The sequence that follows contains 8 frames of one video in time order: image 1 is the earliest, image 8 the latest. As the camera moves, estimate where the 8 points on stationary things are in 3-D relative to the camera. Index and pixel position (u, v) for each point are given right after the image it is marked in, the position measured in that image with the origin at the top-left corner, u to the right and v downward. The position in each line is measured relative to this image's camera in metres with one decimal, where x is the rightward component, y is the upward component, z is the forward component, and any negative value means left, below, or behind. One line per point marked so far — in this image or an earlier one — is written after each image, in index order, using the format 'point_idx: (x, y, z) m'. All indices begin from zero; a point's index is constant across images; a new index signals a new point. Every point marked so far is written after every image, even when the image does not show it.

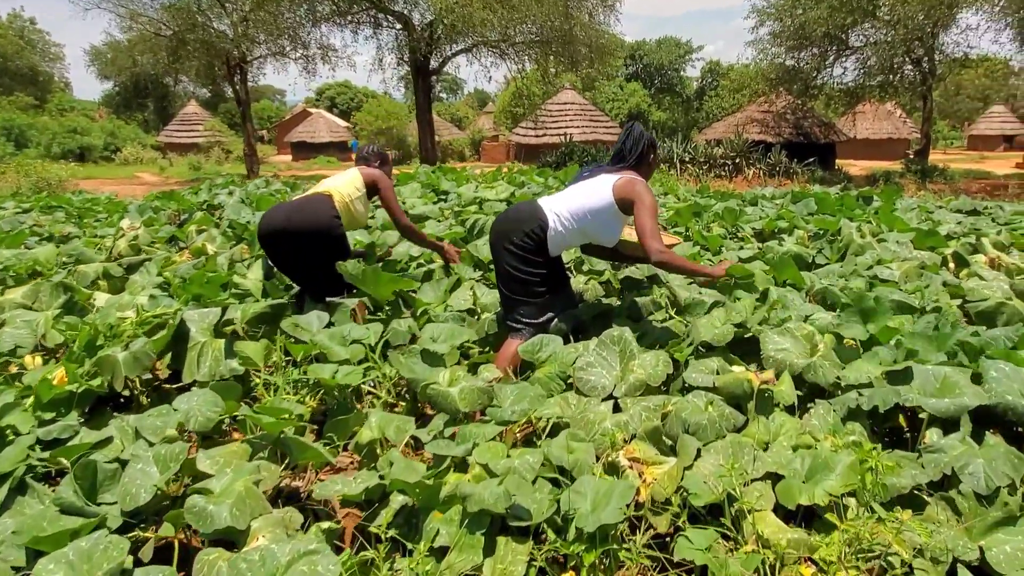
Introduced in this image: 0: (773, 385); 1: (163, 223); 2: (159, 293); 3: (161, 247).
0: (+1.1, -0.4, +3.2) m
1: (-3.6, +0.7, +7.7) m
2: (-2.2, 0.0, +4.7) m
3: (-3.2, +0.4, +6.8) m
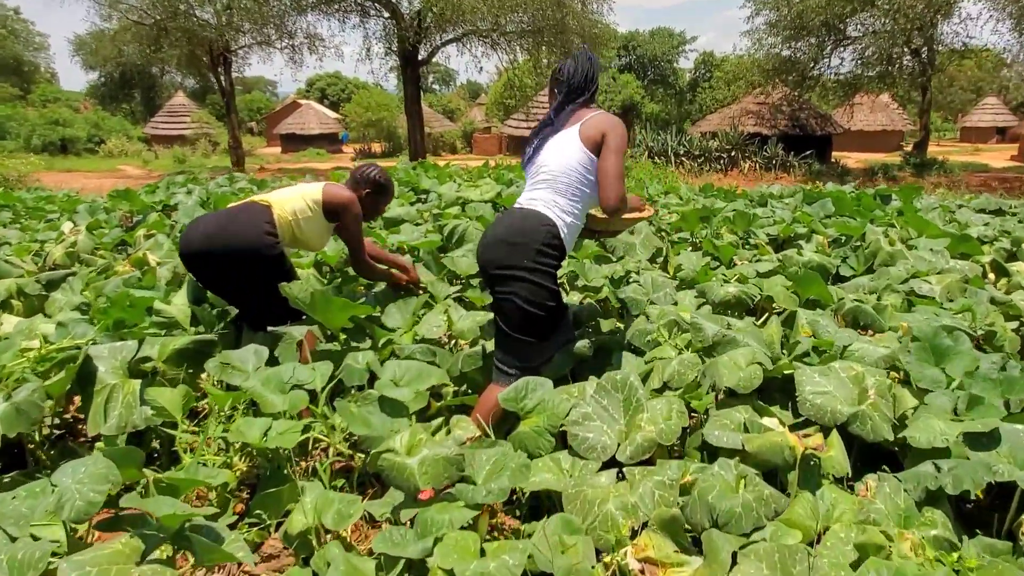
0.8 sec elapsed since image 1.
0: (+1.1, -0.6, +2.6) m
1: (-3.7, +0.6, +7.0) m
2: (-2.3, -0.2, +4.0) m
3: (-3.3, +0.3, +6.1) m
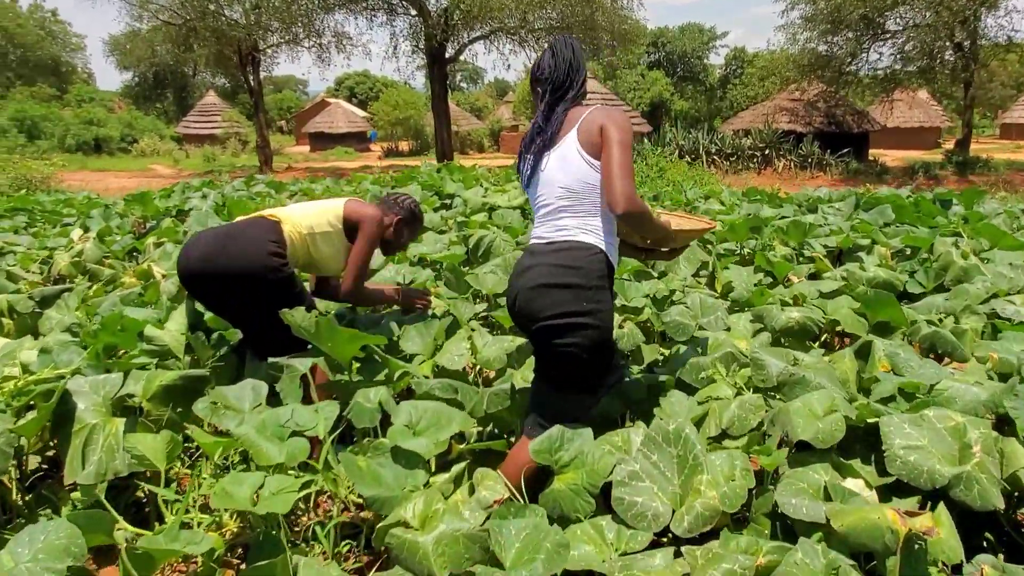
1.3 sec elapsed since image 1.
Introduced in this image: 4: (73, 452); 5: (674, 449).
0: (+1.2, -0.7, +2.1) m
1: (-3.5, +0.5, +6.7) m
2: (-2.2, -0.3, +3.6) m
3: (-3.1, +0.2, +5.8) m
4: (-1.6, -0.6, +2.6) m
5: (+0.5, -0.5, +2.5) m
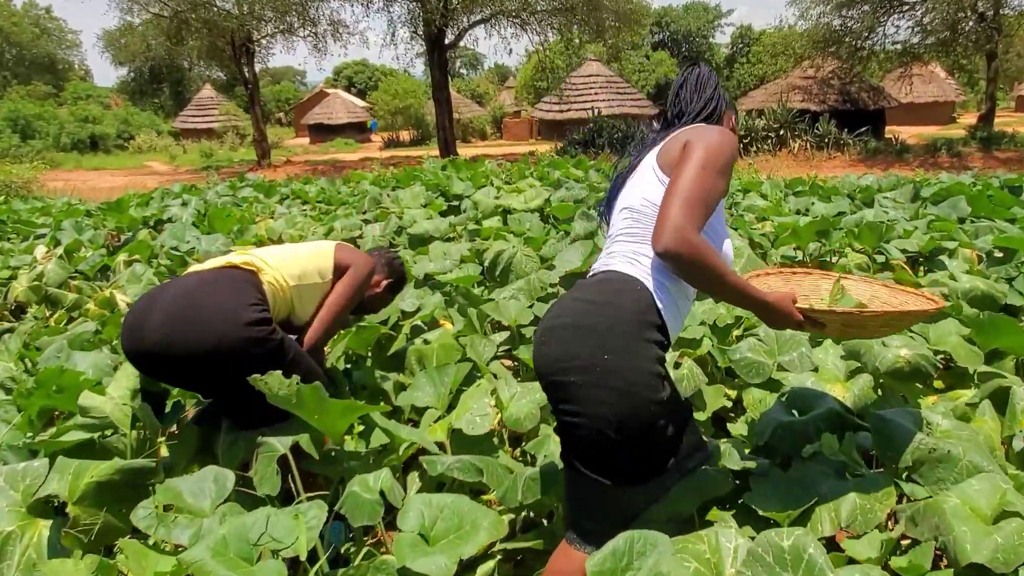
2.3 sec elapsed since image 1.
0: (+1.3, -0.8, +1.4) m
1: (-3.3, +0.3, +6.0) m
2: (-2.1, -0.5, +3.0) m
3: (-3.0, 0.0, +5.1) m
4: (-1.4, -0.8, +1.9) m
5: (+0.7, -0.7, +1.8) m
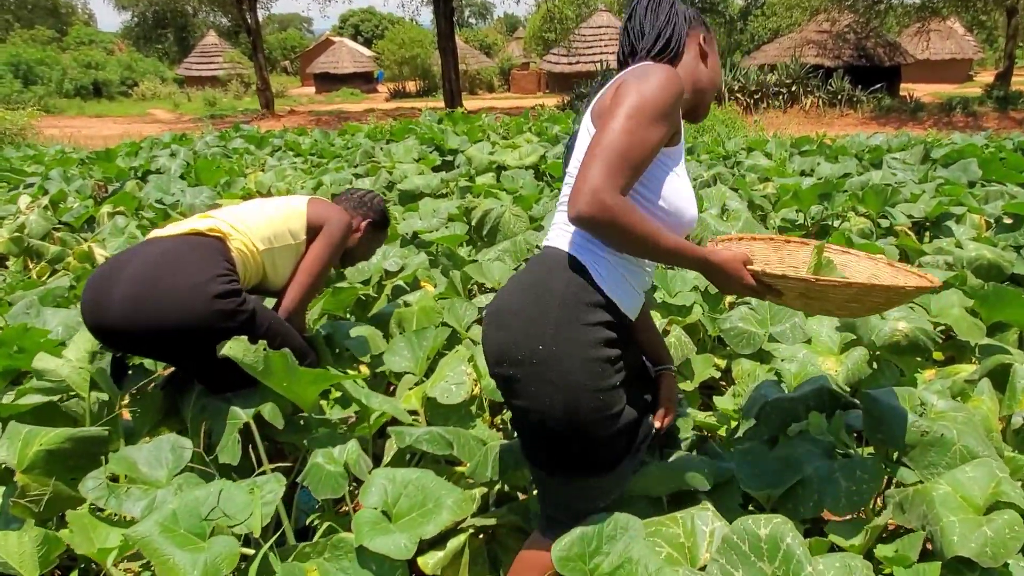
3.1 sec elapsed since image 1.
0: (+1.2, -0.8, +1.3) m
1: (-3.4, +0.7, +5.9) m
2: (-2.1, -0.3, +2.9) m
3: (-3.0, +0.3, +5.0) m
4: (-1.5, -0.7, +1.9) m
5: (+0.6, -0.6, +1.7) m
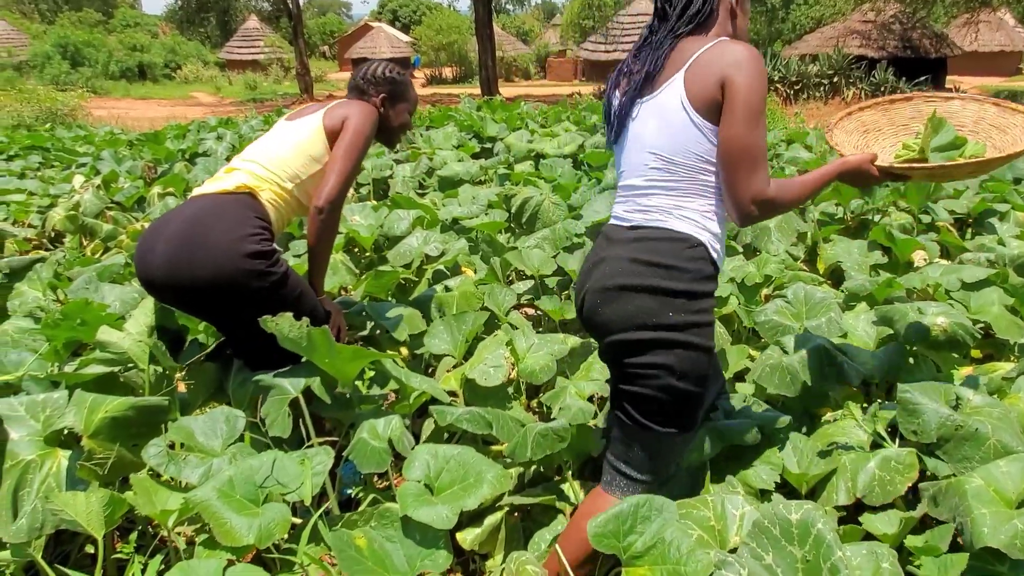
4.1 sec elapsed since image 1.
0: (+1.3, -0.8, +1.3) m
1: (-3.1, +0.9, +6.1) m
2: (-2.0, -0.2, +3.0) m
3: (-2.8, +0.5, +5.2) m
4: (-1.4, -0.6, +2.0) m
5: (+0.7, -0.6, +1.7) m
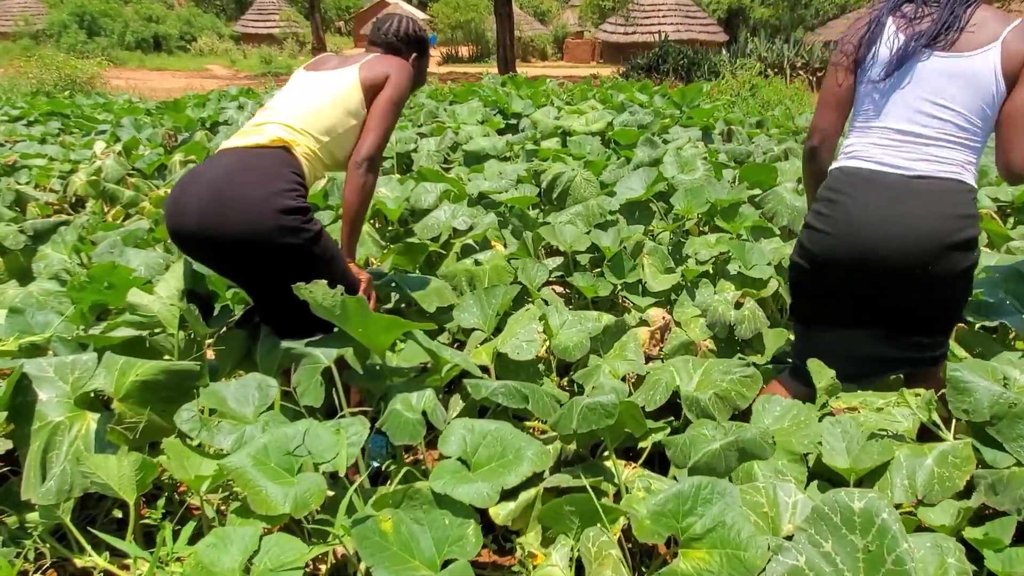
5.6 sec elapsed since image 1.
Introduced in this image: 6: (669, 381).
0: (+1.3, -0.8, +1.3) m
1: (-2.9, +1.1, +6.0) m
2: (-1.9, 0.0, +3.0) m
3: (-2.6, +0.7, +5.1) m
4: (-1.3, -0.5, +2.0) m
5: (+0.8, -0.6, +1.7) m
6: (+0.5, -0.3, +2.5) m
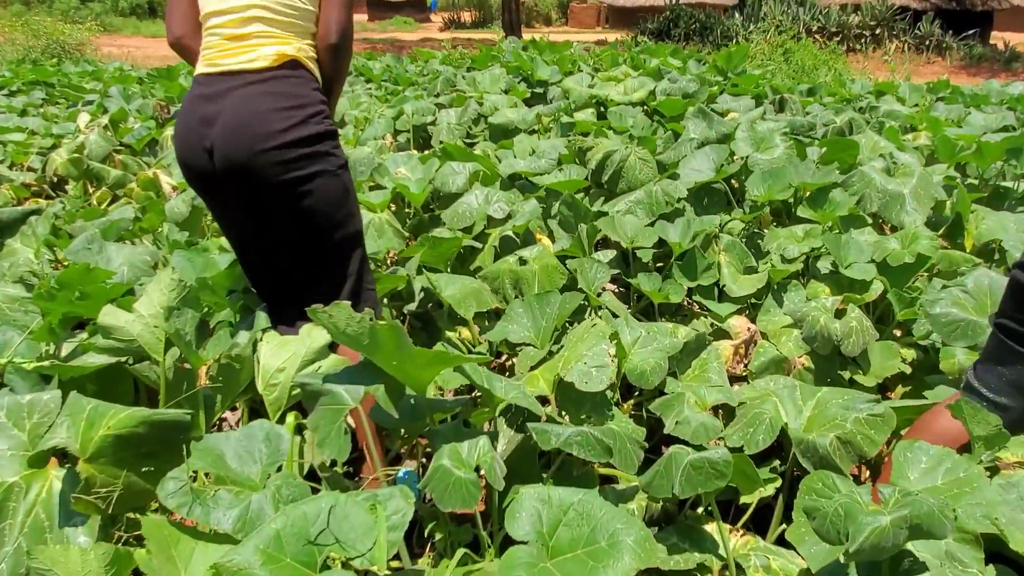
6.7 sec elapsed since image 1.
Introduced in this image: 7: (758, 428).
0: (+1.5, -0.8, +0.8) m
1: (-2.7, +1.2, +5.5) m
2: (-1.7, -0.1, +2.5) m
3: (-2.4, +0.8, +4.6) m
4: (-1.1, -0.6, +1.5) m
5: (+0.9, -0.6, +1.2) m
6: (+0.7, -0.4, +2.0) m
7: (+0.7, -0.4, +2.0) m
